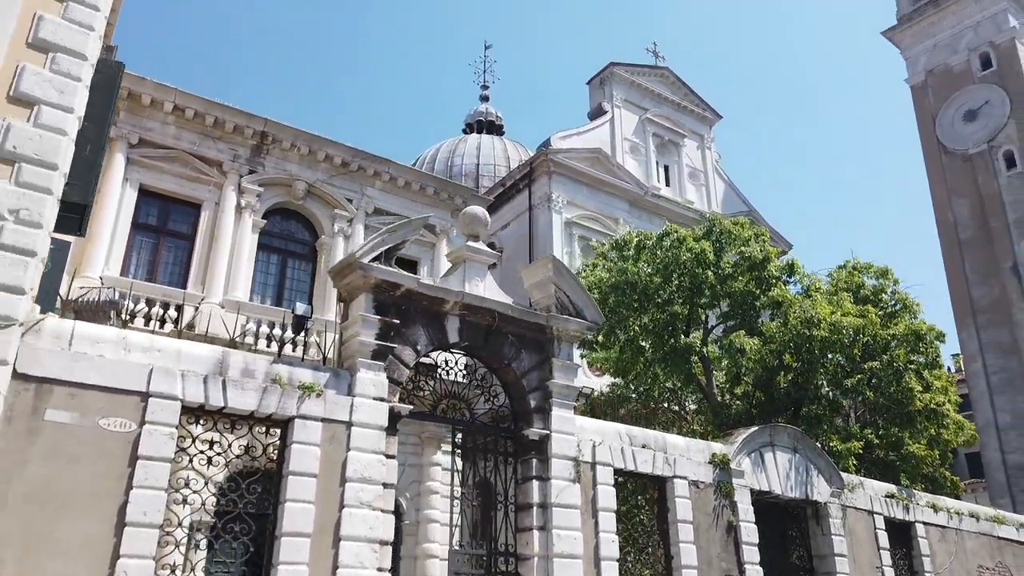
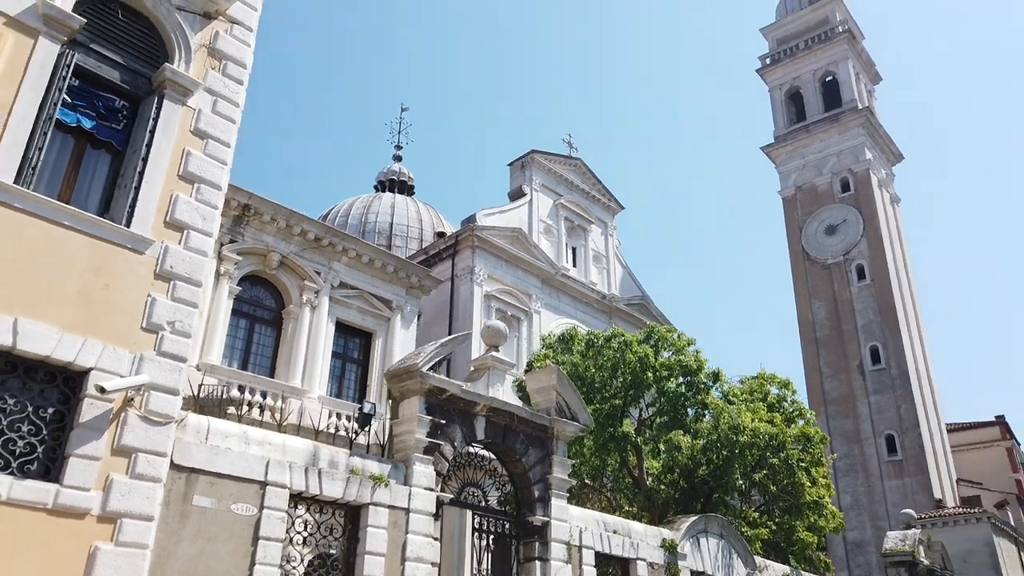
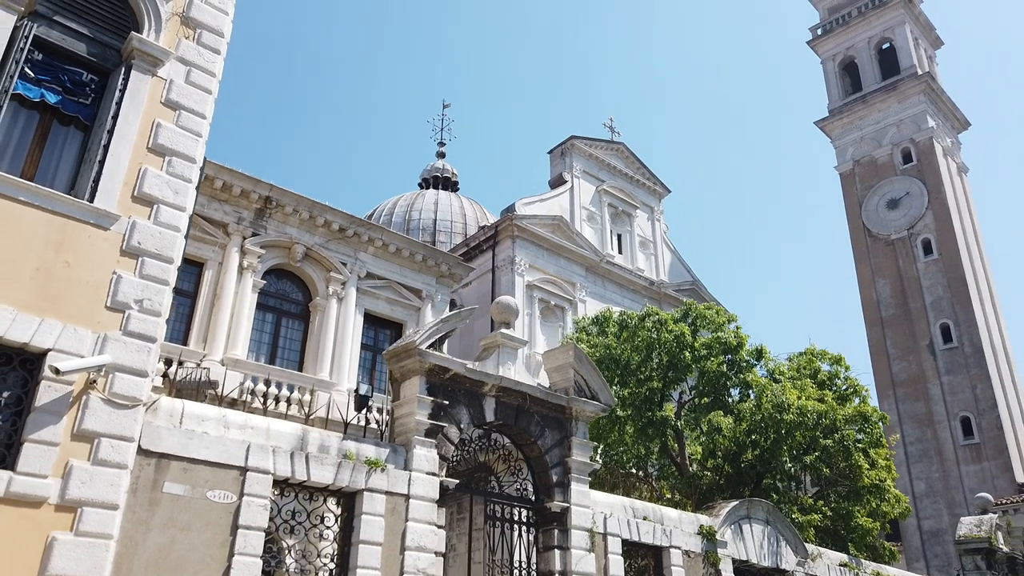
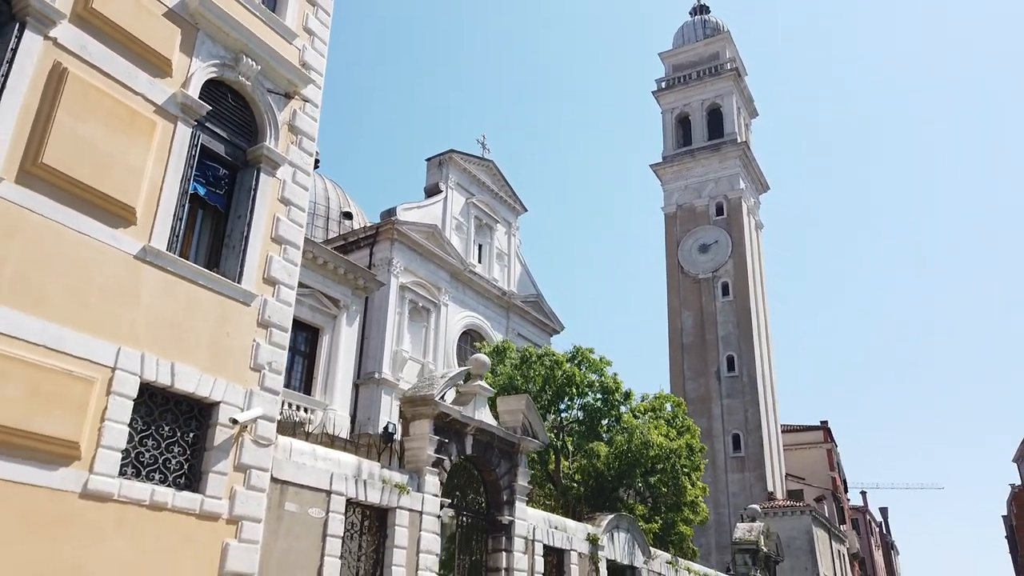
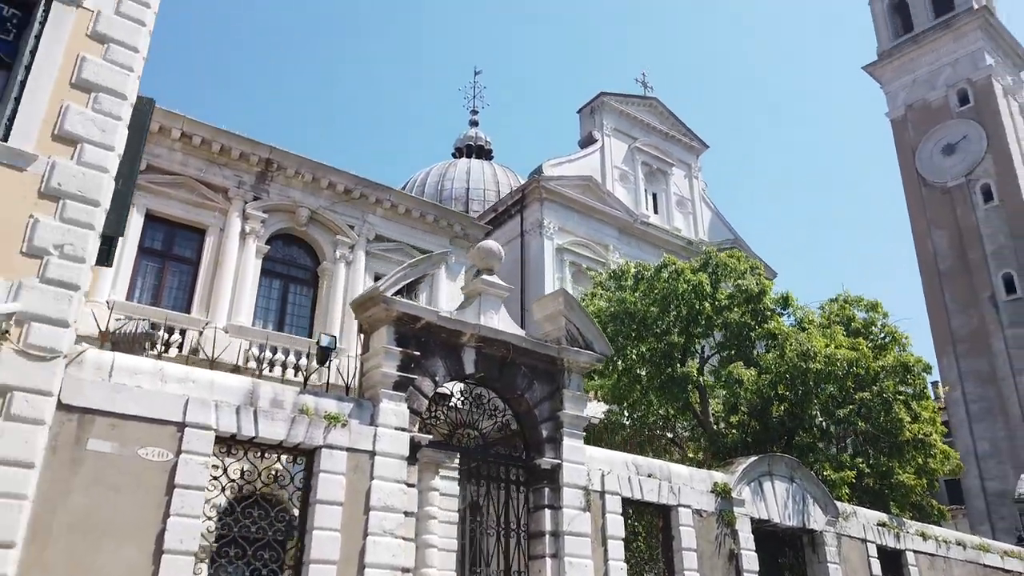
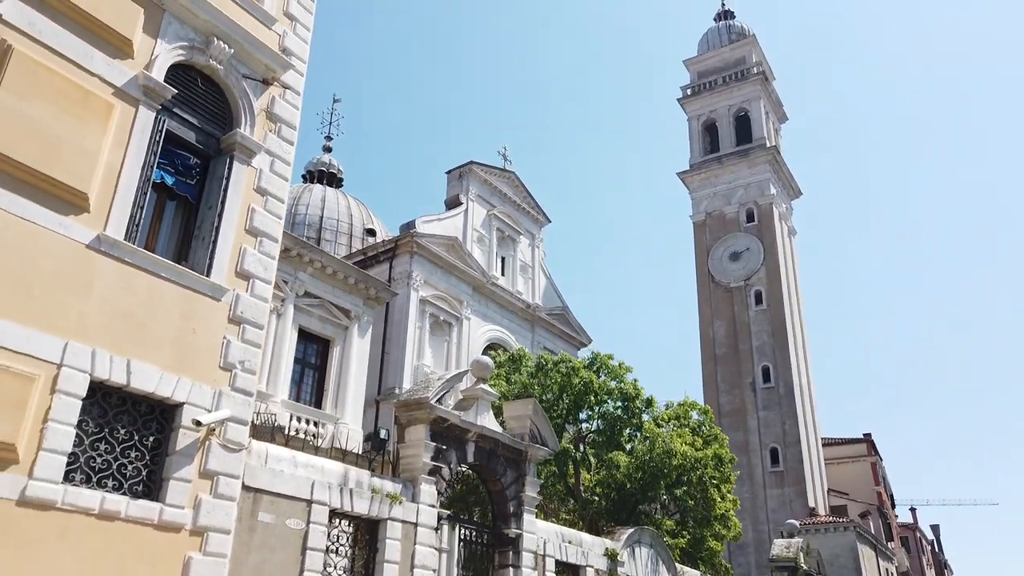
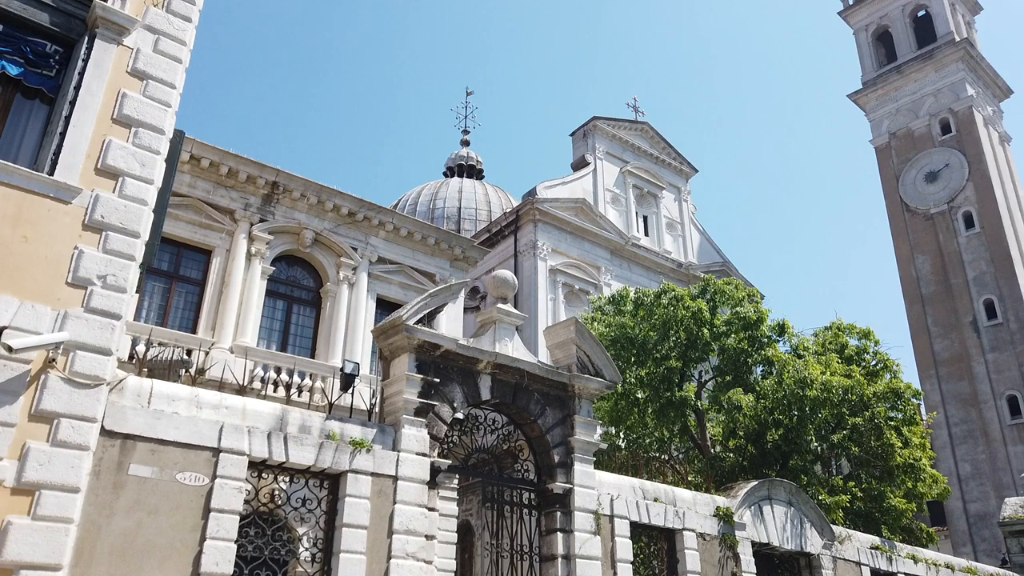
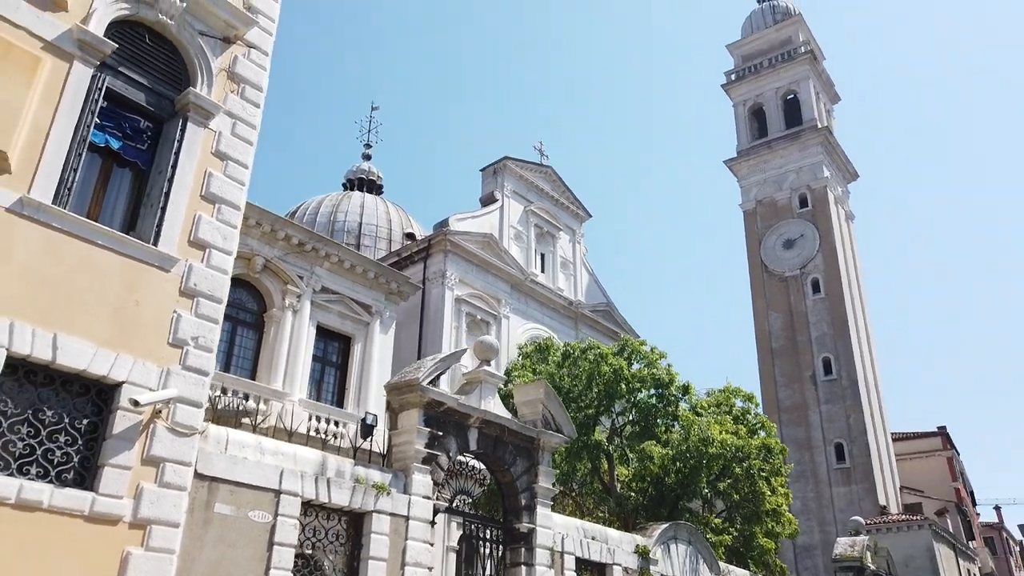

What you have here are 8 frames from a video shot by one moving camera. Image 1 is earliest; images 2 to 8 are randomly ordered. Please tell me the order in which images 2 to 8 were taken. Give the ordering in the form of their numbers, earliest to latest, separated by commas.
5, 7, 3, 2, 8, 6, 4
